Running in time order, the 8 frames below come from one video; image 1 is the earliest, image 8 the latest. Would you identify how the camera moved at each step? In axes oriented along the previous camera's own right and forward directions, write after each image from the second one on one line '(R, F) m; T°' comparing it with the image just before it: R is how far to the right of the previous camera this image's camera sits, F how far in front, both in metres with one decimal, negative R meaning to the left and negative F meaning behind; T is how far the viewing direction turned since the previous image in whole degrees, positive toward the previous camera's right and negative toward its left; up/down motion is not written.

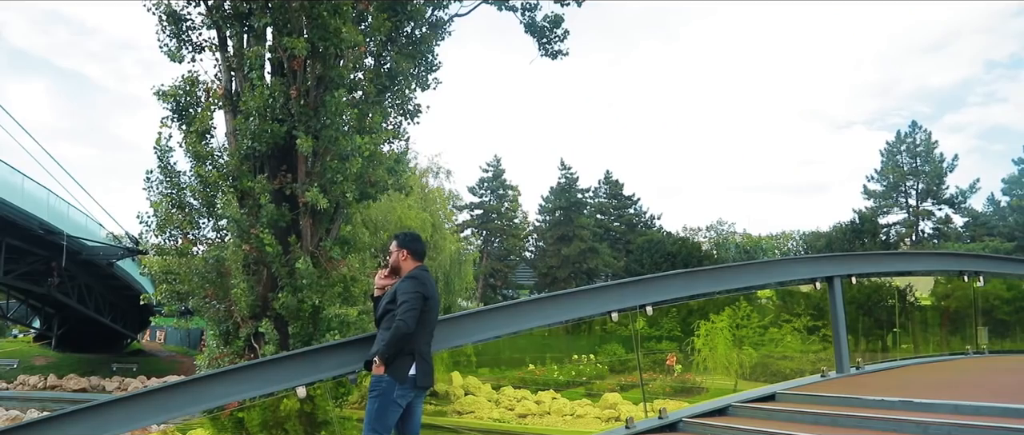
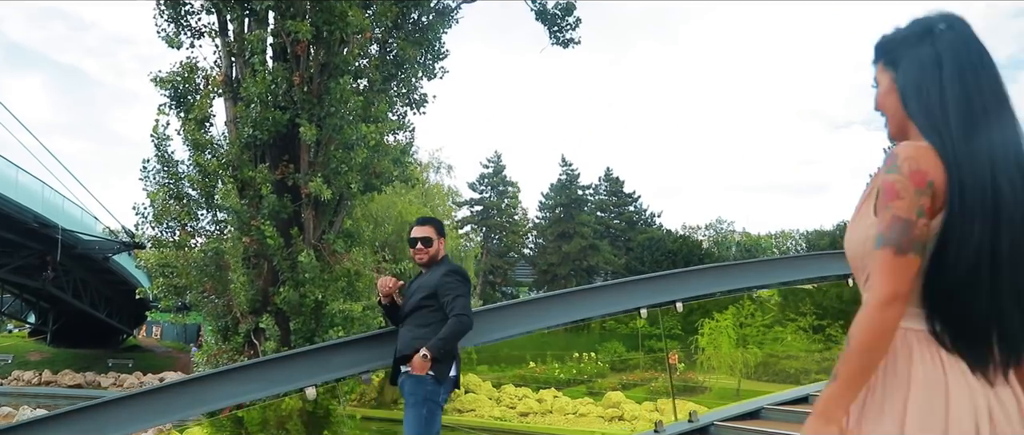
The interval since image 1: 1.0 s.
(-0.2, +0.4) m; 0°
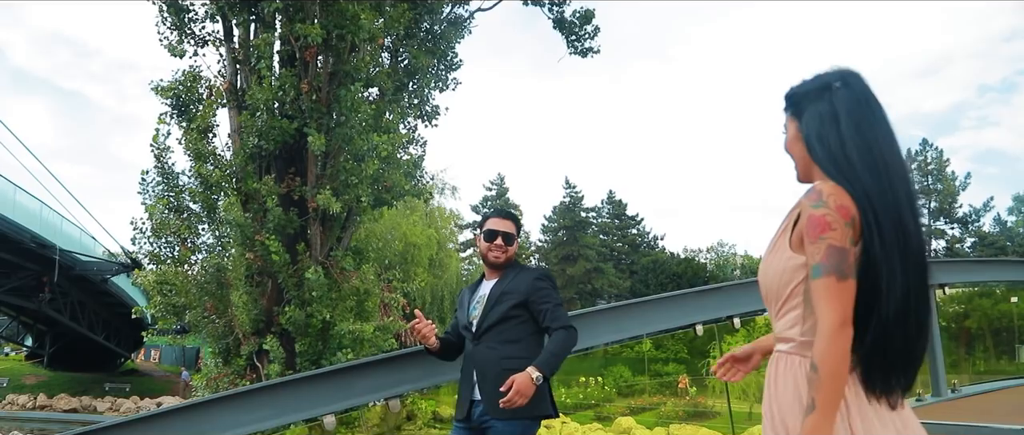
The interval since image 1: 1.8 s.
(-0.2, +0.5) m; 0°
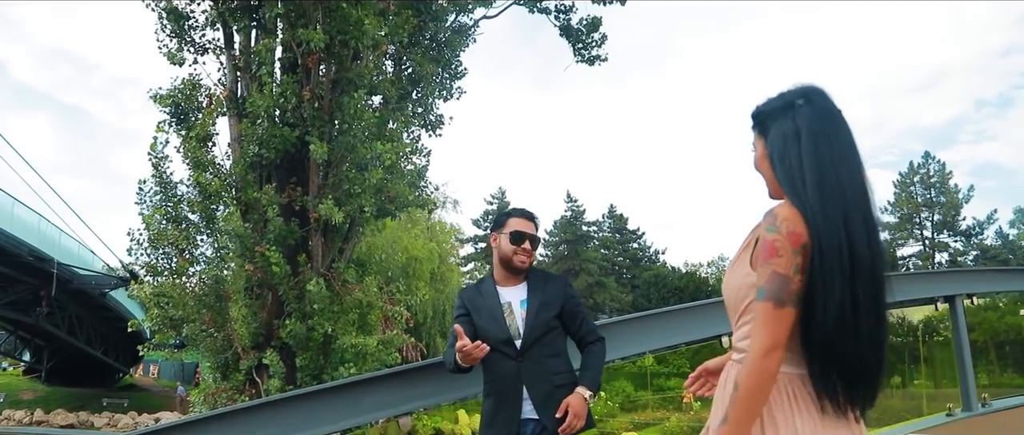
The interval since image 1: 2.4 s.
(-0.1, +0.2) m; 0°
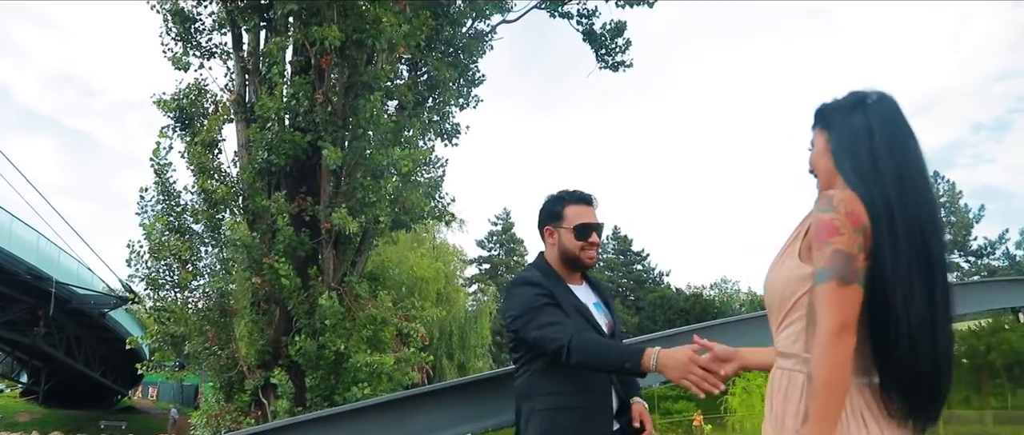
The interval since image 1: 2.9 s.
(-0.2, +0.5) m; 0°
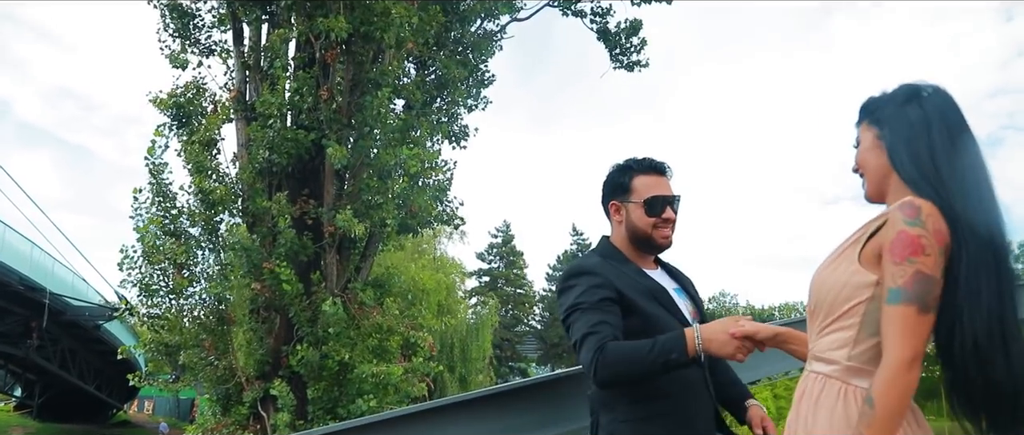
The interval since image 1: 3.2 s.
(-0.2, +0.4) m; 0°
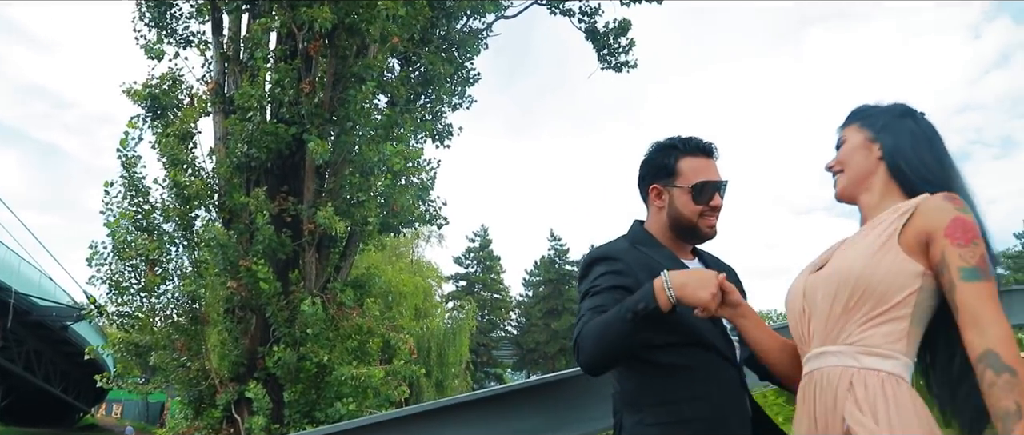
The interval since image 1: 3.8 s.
(-0.1, +0.2) m; +2°
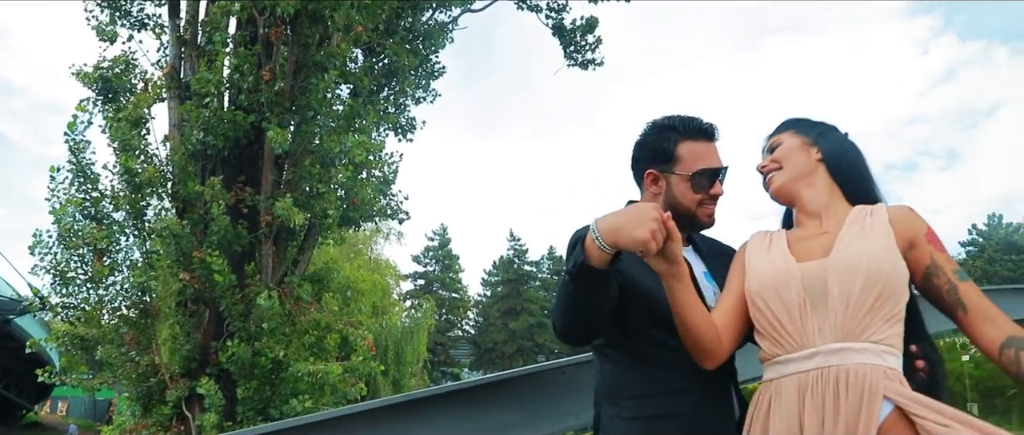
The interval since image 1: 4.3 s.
(0.0, +0.1) m; +3°
